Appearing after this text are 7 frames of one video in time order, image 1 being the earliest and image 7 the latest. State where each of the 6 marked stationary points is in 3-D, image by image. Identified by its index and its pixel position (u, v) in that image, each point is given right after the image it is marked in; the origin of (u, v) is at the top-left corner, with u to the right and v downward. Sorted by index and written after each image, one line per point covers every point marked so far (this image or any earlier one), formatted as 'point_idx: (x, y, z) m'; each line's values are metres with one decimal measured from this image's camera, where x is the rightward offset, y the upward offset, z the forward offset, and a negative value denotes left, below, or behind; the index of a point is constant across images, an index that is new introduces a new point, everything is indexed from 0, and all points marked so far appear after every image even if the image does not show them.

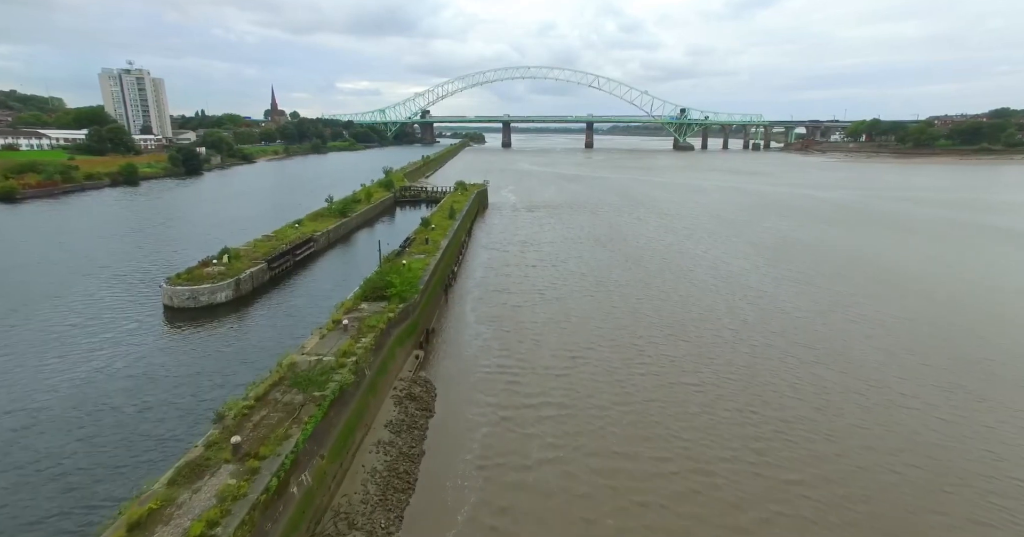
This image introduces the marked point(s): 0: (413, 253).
0: (-2.3, +0.3, +12.9) m
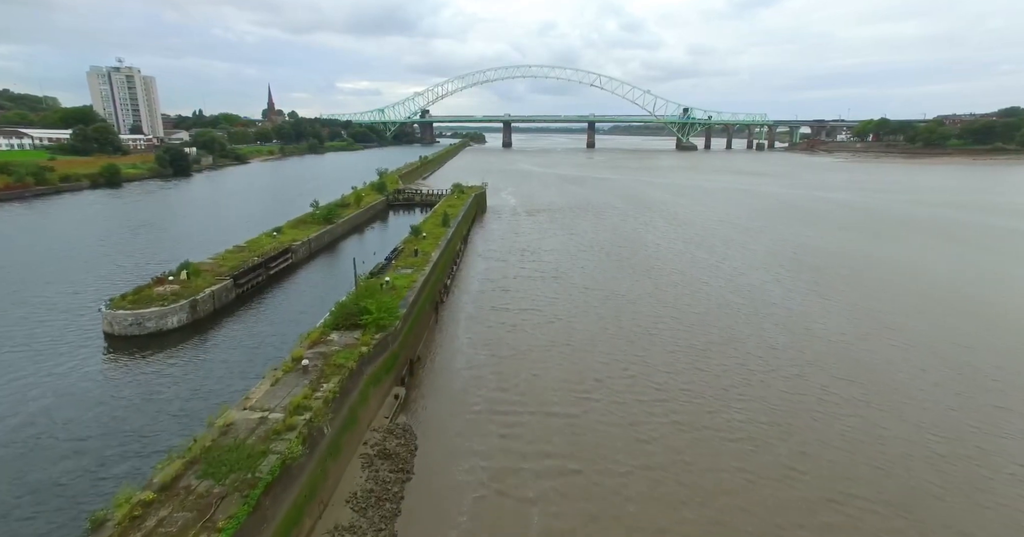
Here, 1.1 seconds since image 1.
0: (-2.4, 0.0, +11.6) m
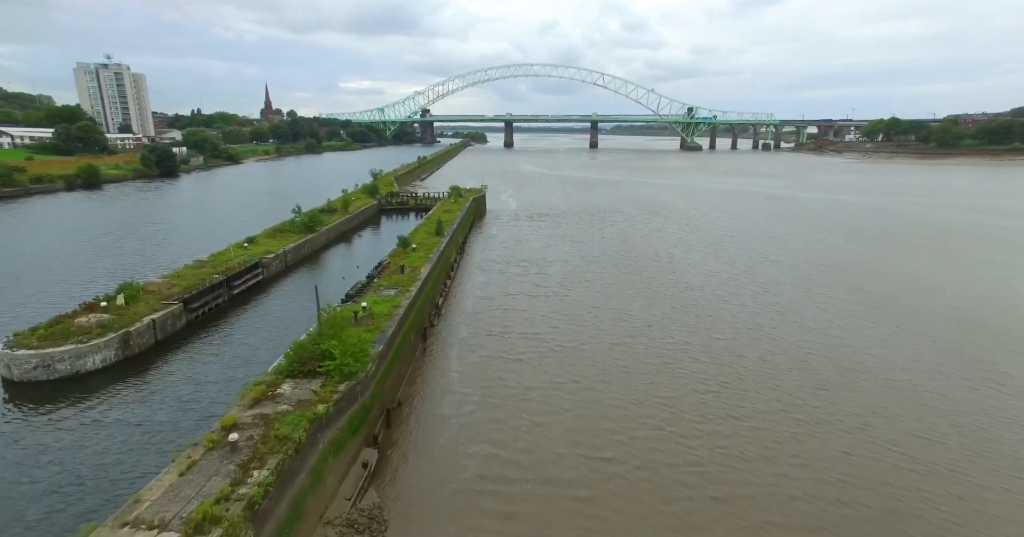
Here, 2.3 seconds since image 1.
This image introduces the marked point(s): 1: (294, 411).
0: (-2.3, -0.4, +10.0) m
1: (-2.1, -1.4, +5.4) m
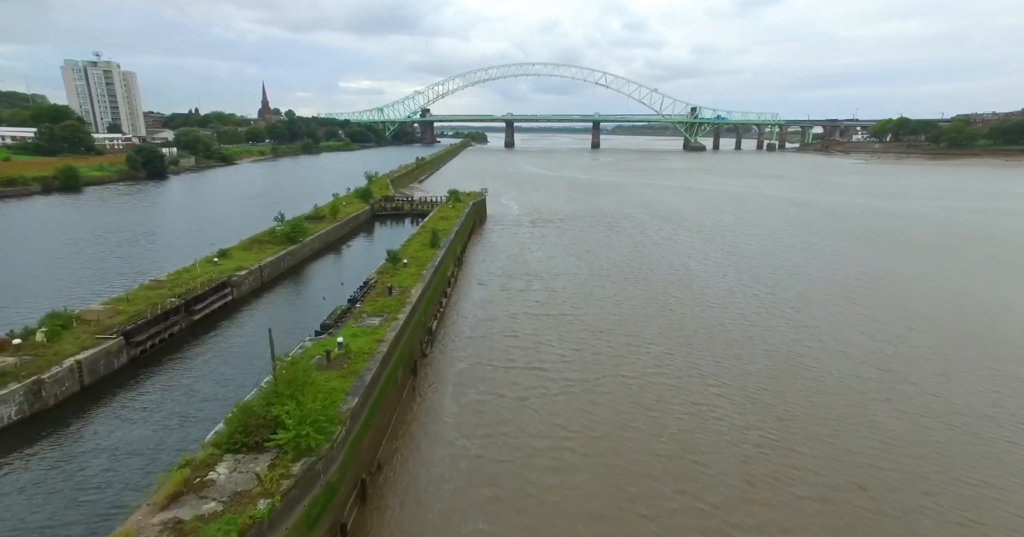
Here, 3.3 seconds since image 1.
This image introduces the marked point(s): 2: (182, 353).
0: (-2.3, -0.7, +8.6) m
1: (-2.1, -1.7, +4.0) m
2: (-4.8, -1.2, +8.0) m
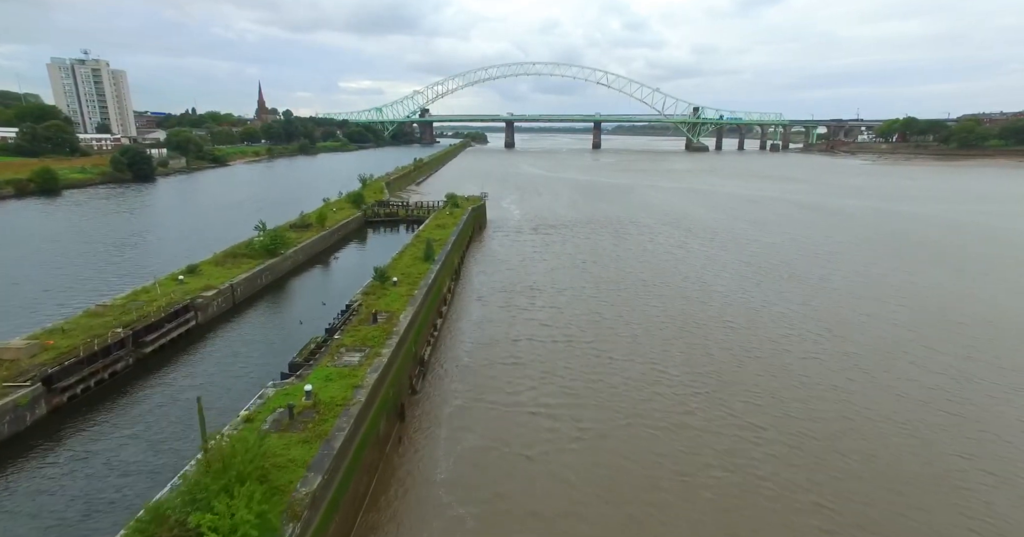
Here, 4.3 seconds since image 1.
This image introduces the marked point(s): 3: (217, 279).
0: (-2.2, -1.1, +7.3) m
1: (-2.0, -2.1, +2.7) m
2: (-4.7, -1.6, +6.7) m
3: (-5.6, -0.2, +10.5) m
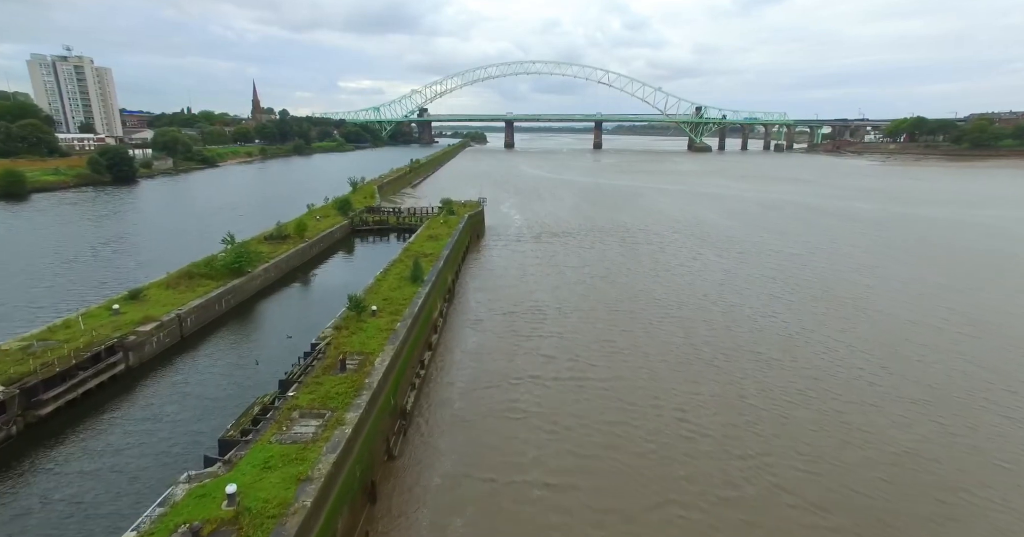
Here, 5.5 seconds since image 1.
0: (-2.2, -1.5, +5.6) m
1: (-2.0, -2.5, +1.0) m
2: (-4.7, -2.0, +5.0) m
3: (-5.6, -0.6, +8.9) m
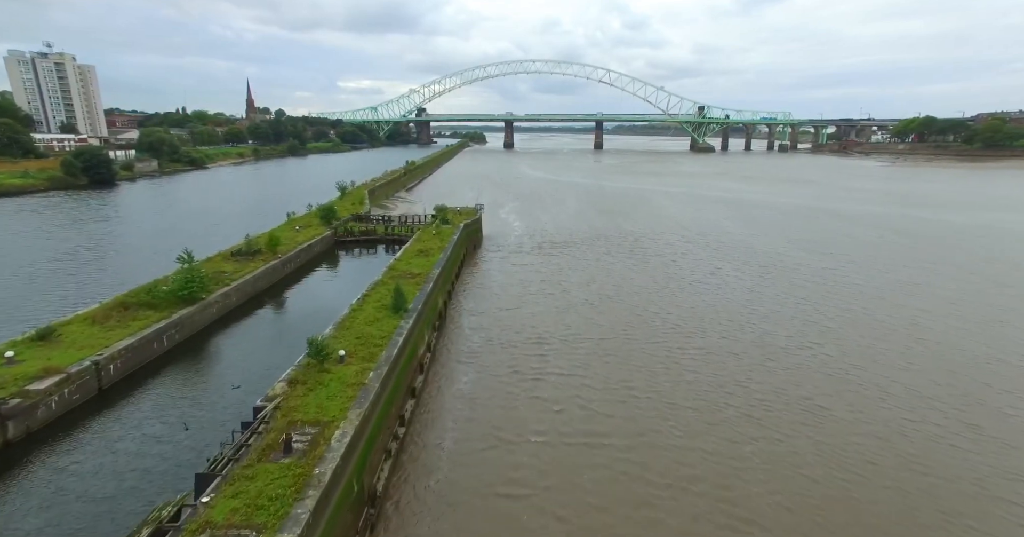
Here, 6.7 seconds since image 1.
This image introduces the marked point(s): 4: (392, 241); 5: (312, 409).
0: (-2.2, -1.9, +3.9) m
1: (-2.0, -3.0, -0.7) m
2: (-4.7, -2.4, +3.3) m
3: (-5.6, -1.0, +7.2) m
4: (-3.7, +0.8, +16.7) m
5: (-2.1, -1.4, +5.9) m
